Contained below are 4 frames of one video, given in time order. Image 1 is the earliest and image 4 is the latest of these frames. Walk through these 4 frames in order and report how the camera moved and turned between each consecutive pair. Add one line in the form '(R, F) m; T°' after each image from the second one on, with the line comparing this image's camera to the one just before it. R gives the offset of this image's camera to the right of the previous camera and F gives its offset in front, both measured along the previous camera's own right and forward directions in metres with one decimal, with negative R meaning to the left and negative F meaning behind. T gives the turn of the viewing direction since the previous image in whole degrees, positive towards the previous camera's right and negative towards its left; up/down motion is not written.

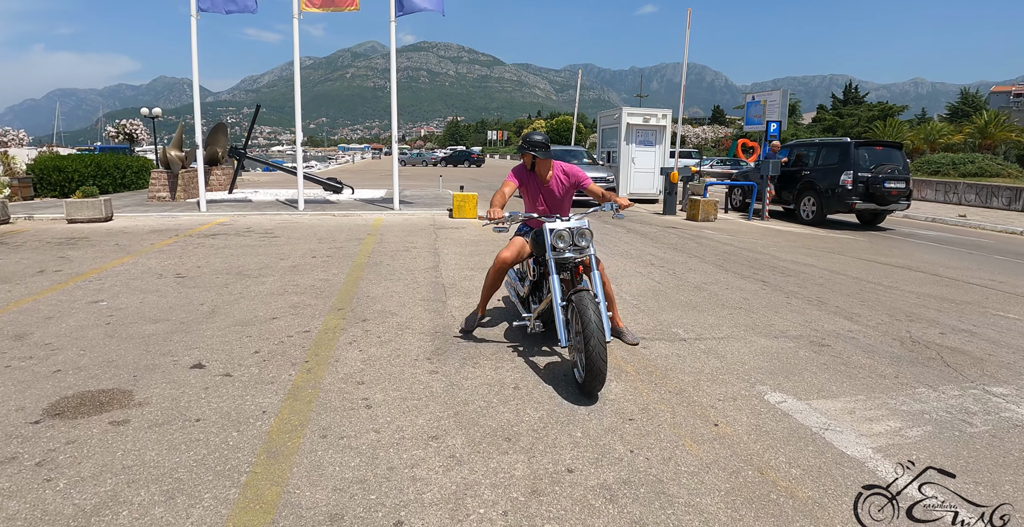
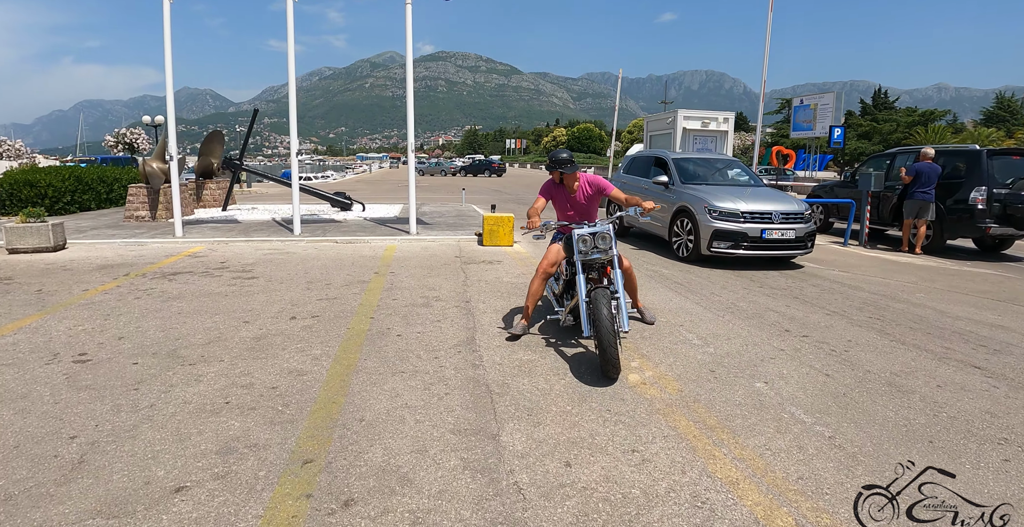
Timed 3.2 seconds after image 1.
(-0.5, +2.6) m; -2°
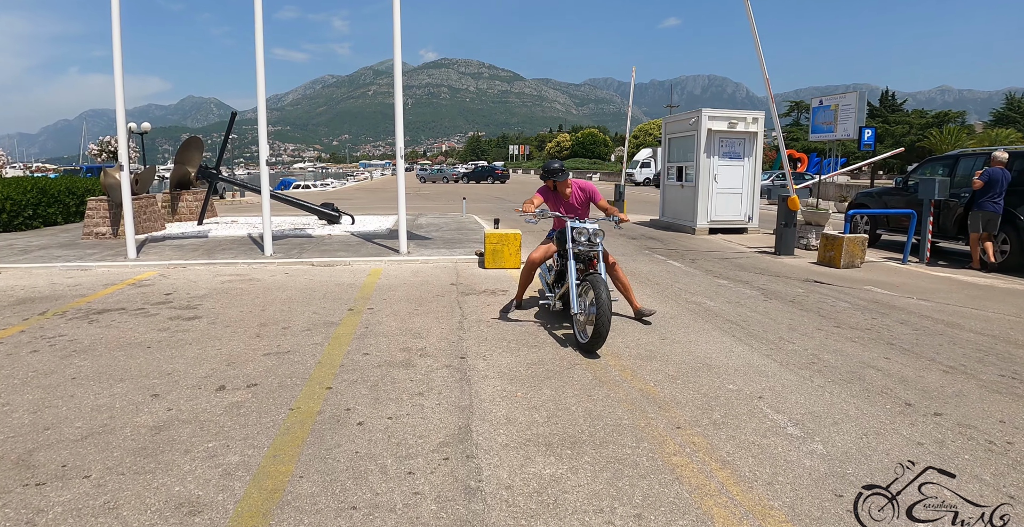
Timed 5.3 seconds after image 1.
(0.0, +1.6) m; 0°
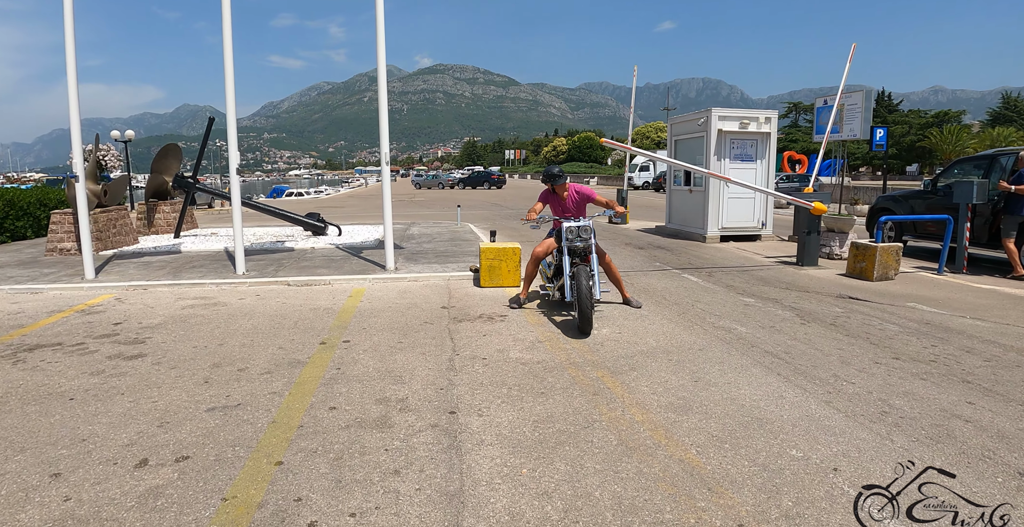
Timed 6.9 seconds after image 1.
(0.0, +0.9) m; 0°
